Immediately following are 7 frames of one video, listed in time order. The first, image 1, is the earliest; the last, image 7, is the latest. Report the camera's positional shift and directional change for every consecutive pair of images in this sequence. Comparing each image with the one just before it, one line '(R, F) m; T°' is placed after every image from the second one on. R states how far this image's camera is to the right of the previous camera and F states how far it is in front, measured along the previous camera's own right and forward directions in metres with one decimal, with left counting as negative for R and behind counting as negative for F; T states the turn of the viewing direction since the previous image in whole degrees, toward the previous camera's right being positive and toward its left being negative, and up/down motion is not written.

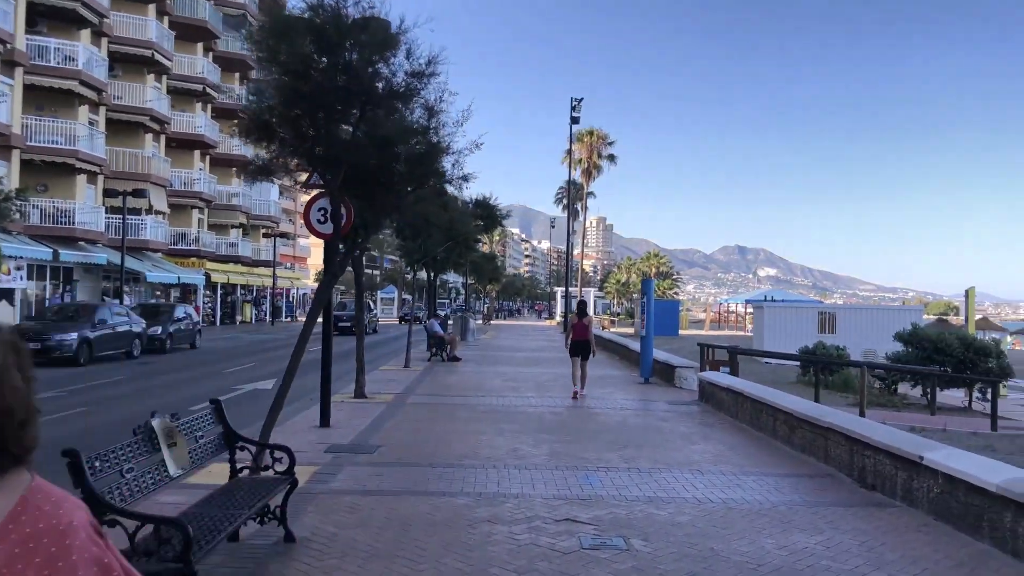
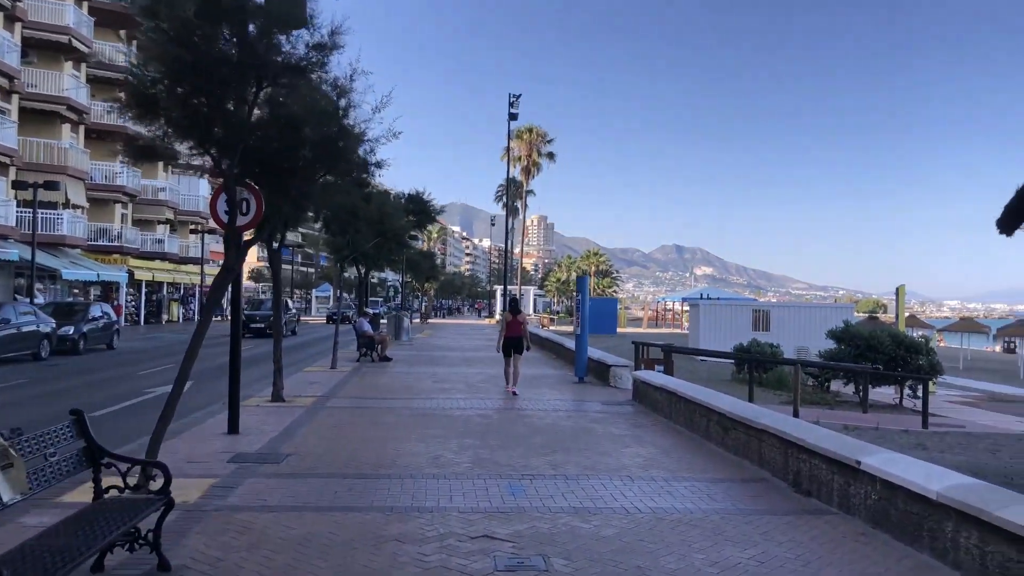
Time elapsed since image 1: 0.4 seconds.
(+0.2, +0.5) m; +4°
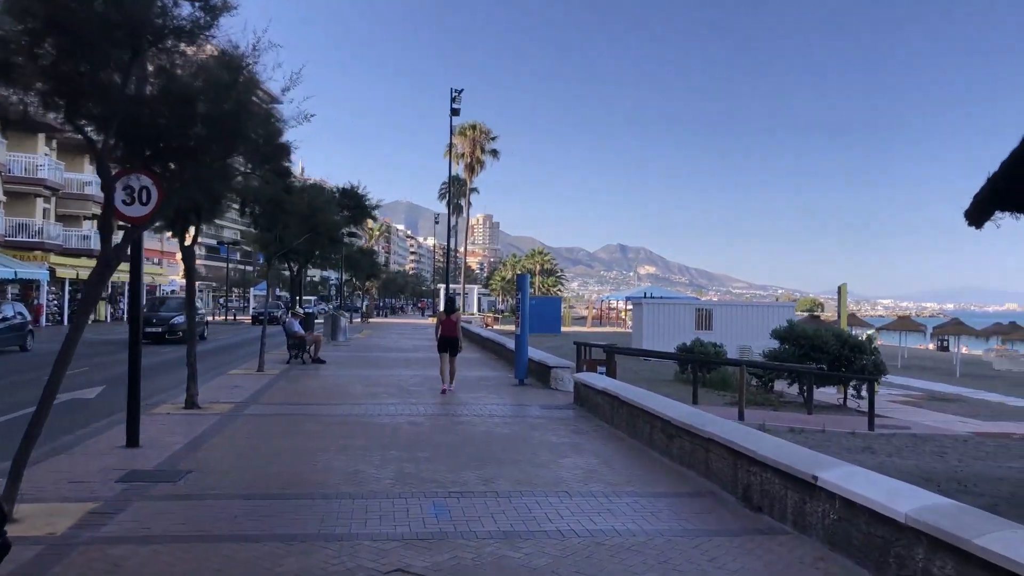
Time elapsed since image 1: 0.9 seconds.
(+0.2, +0.7) m; +4°
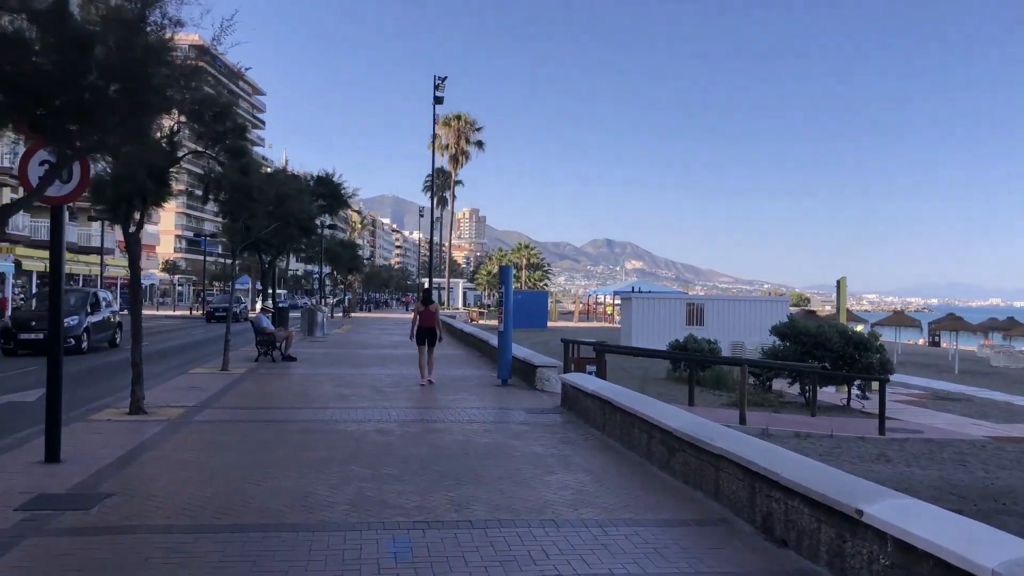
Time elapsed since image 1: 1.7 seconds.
(+0.1, +1.1) m; +1°
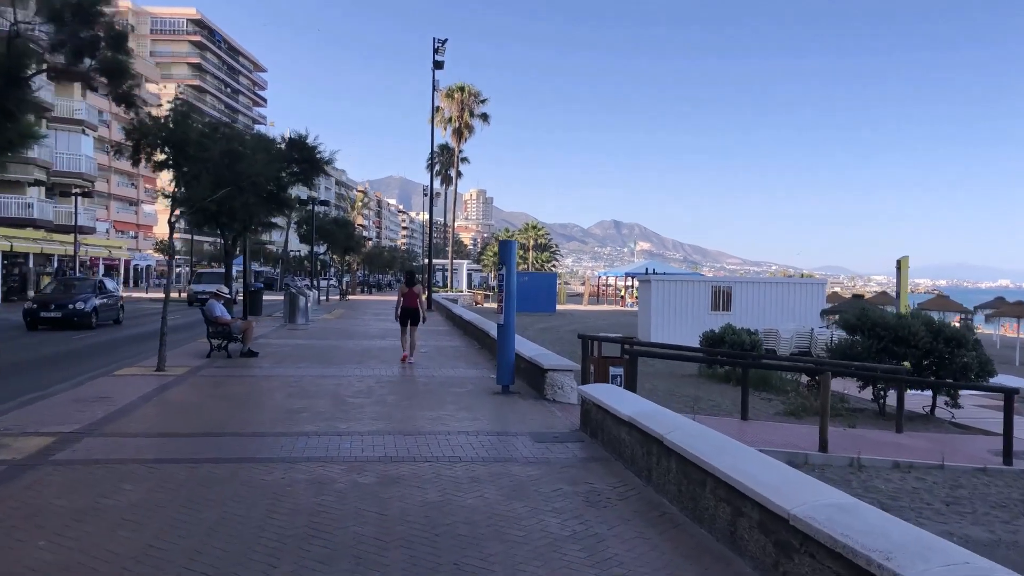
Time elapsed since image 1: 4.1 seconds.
(+0.1, +3.0) m; 0°
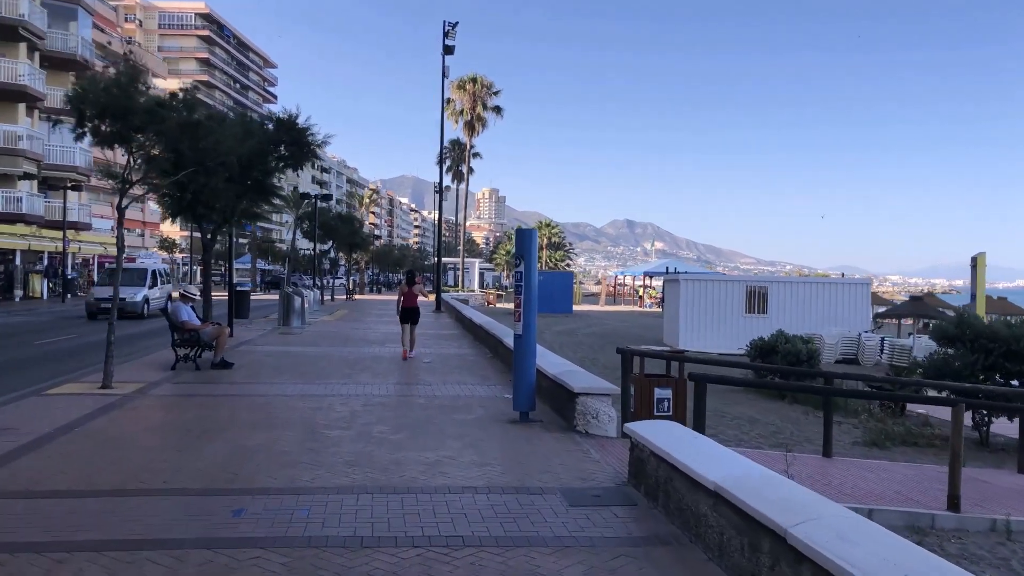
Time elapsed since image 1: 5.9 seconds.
(-0.1, +2.2) m; -1°
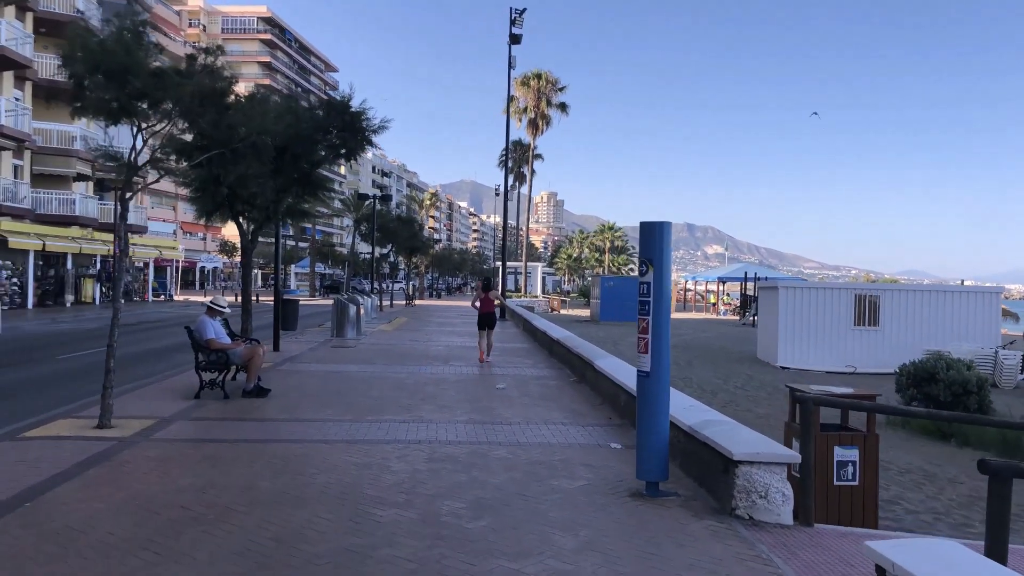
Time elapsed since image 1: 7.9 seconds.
(-0.5, +2.5) m; -4°
